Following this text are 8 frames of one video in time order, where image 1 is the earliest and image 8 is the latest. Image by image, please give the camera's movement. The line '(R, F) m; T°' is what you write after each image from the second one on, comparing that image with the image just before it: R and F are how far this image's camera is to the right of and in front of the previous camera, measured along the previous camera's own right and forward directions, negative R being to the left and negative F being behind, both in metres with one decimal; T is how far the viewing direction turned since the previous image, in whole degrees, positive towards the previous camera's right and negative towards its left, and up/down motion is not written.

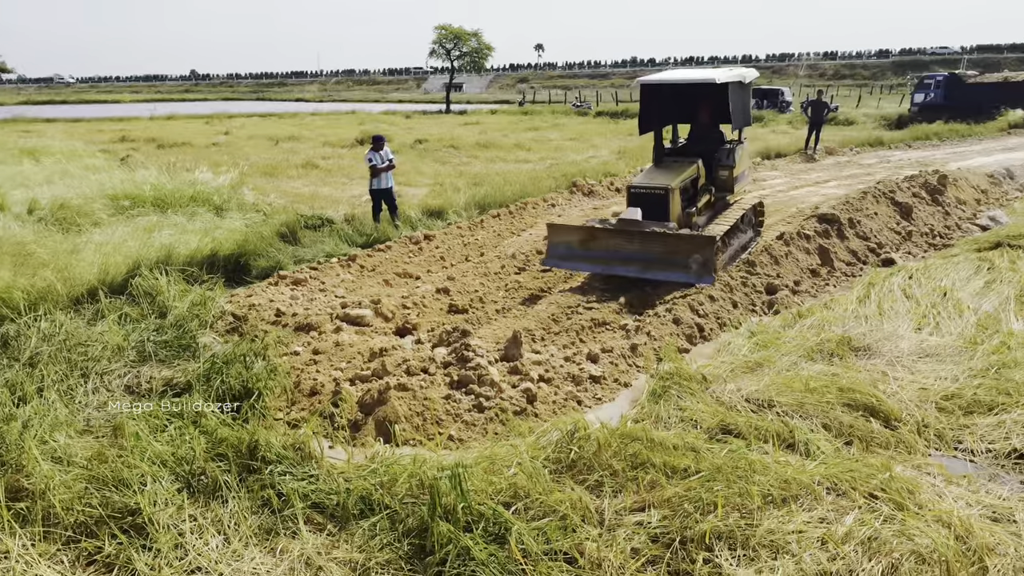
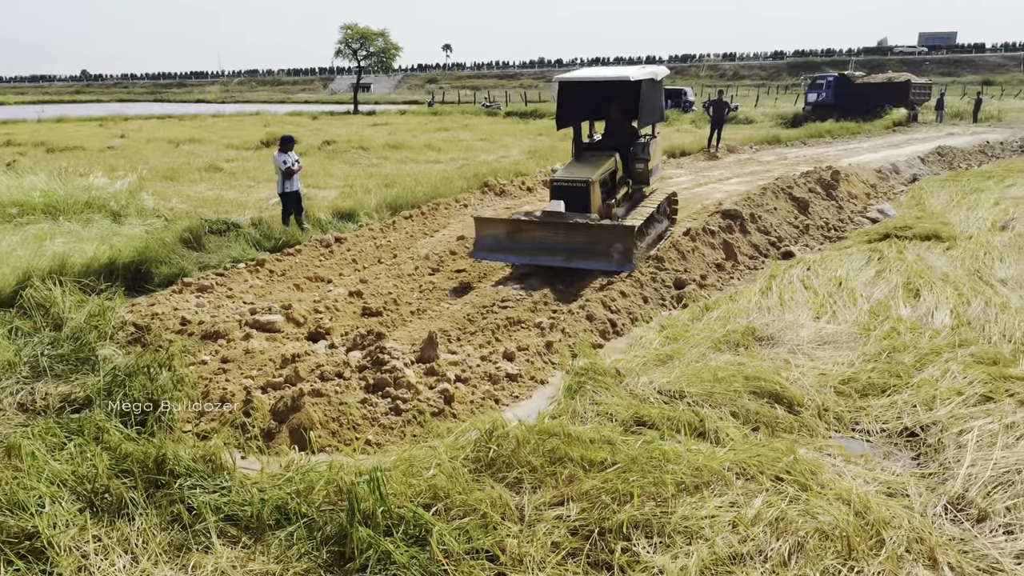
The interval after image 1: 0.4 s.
(0.0, 0.0) m; +6°
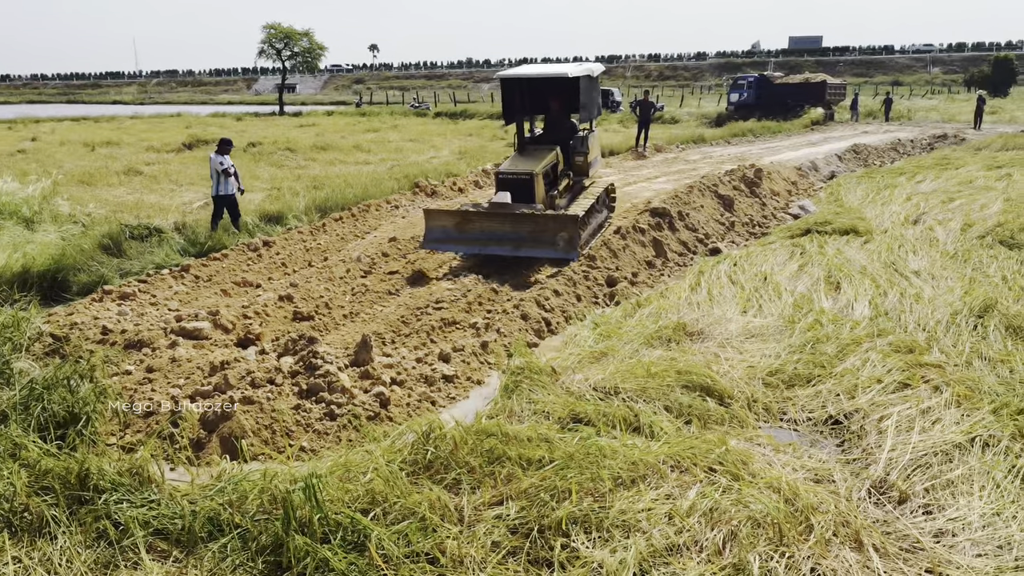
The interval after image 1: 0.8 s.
(0.0, 0.0) m; +5°
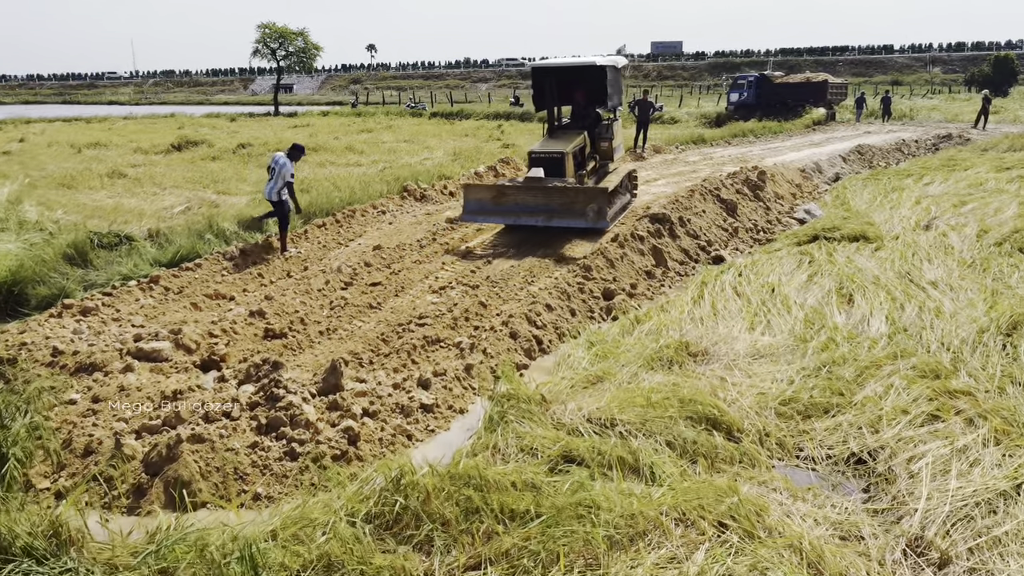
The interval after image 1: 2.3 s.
(+0.1, +0.5) m; 0°
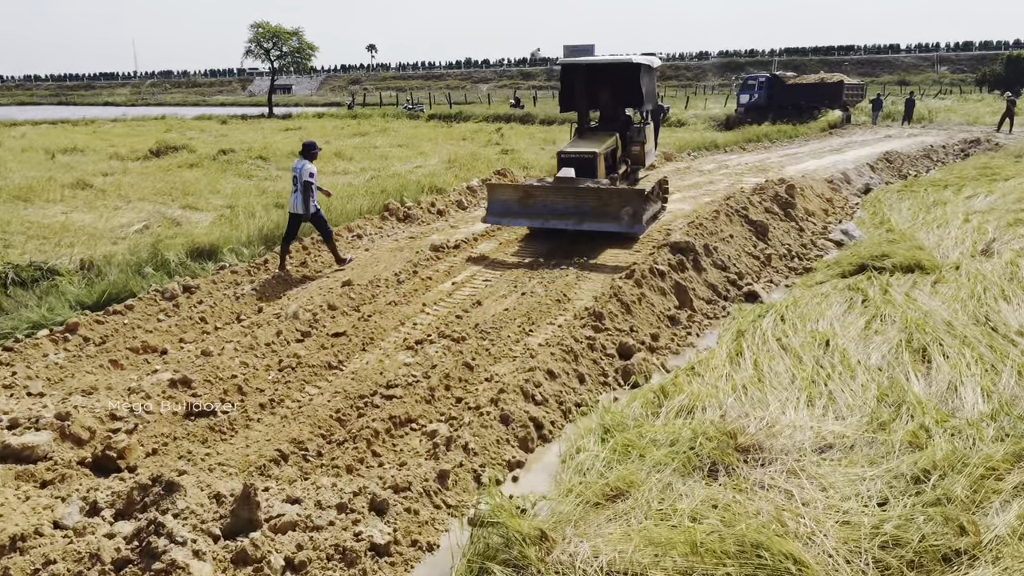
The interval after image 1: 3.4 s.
(+0.1, +1.4) m; 0°
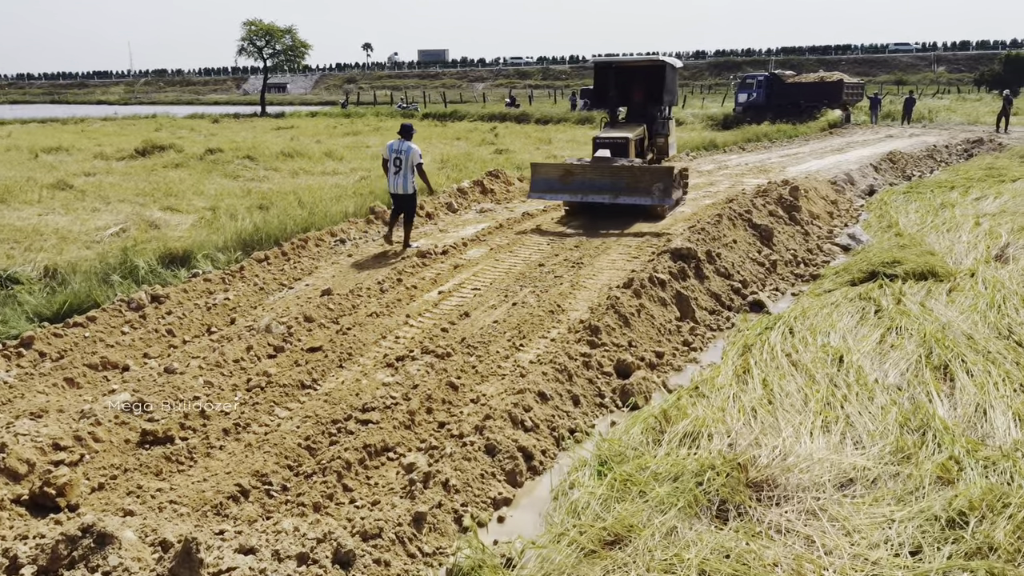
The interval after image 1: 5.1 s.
(+0.1, +0.5) m; 0°
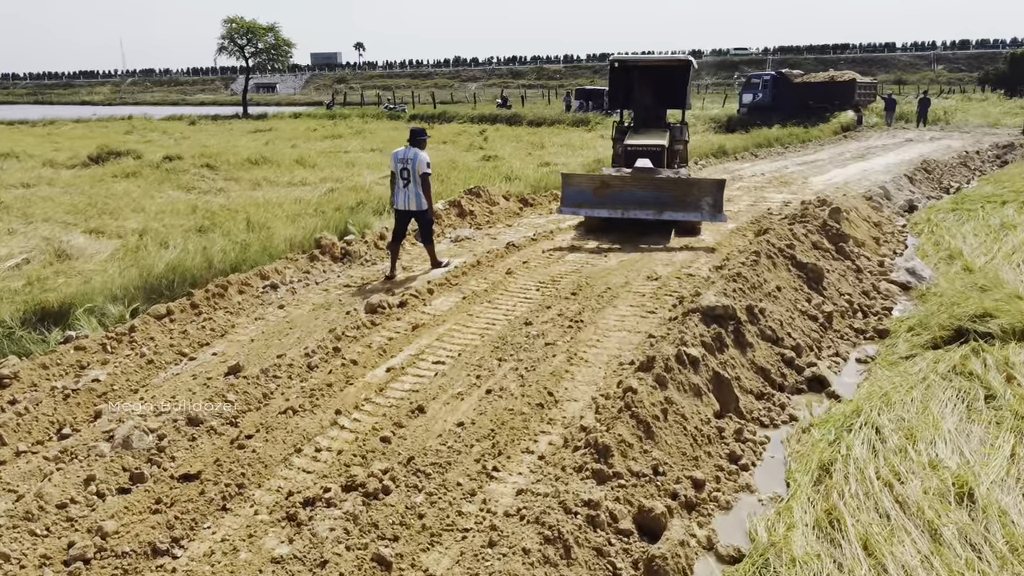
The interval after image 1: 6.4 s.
(+0.1, +1.9) m; 0°
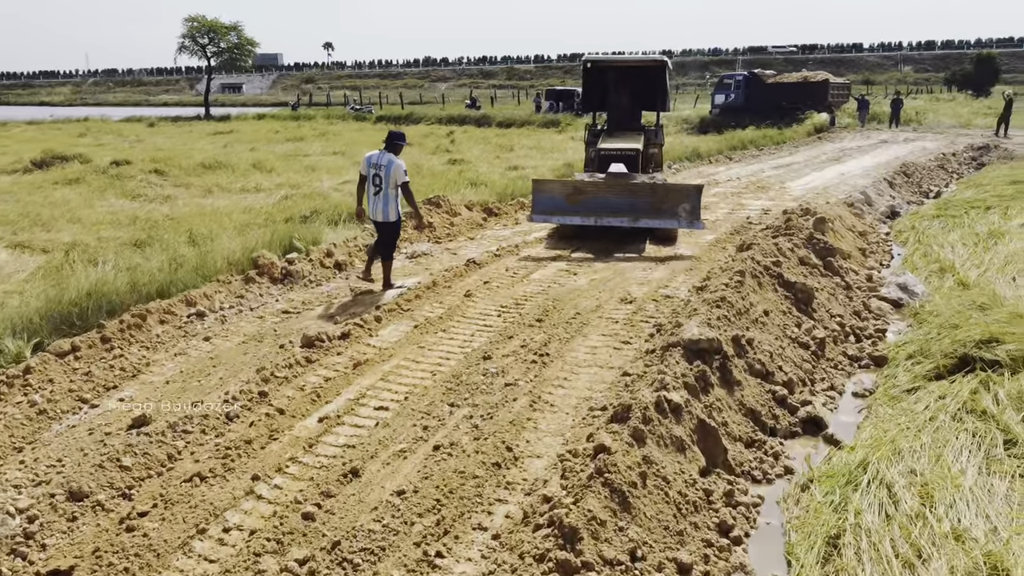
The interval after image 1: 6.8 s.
(+0.1, +0.7) m; +2°
